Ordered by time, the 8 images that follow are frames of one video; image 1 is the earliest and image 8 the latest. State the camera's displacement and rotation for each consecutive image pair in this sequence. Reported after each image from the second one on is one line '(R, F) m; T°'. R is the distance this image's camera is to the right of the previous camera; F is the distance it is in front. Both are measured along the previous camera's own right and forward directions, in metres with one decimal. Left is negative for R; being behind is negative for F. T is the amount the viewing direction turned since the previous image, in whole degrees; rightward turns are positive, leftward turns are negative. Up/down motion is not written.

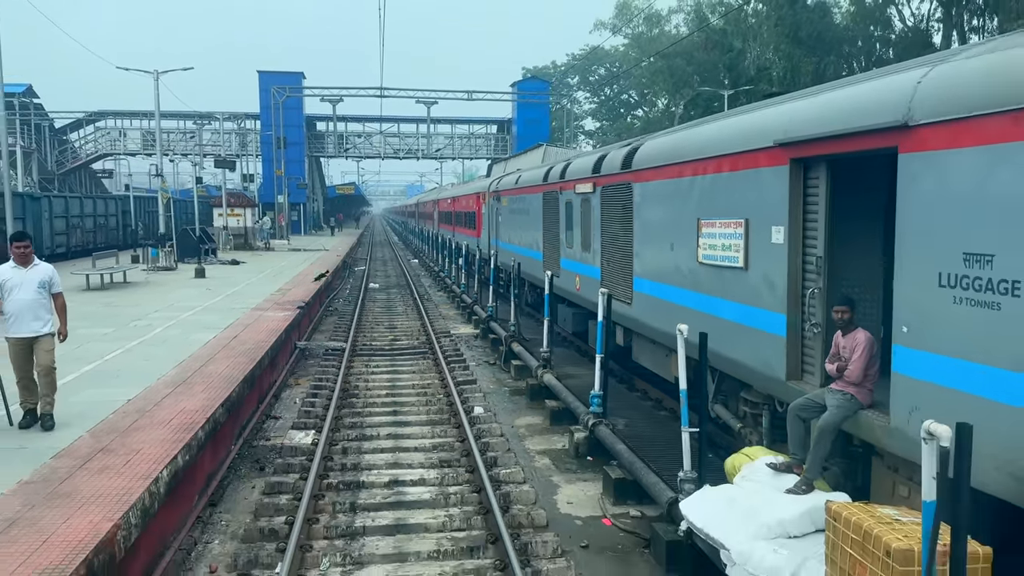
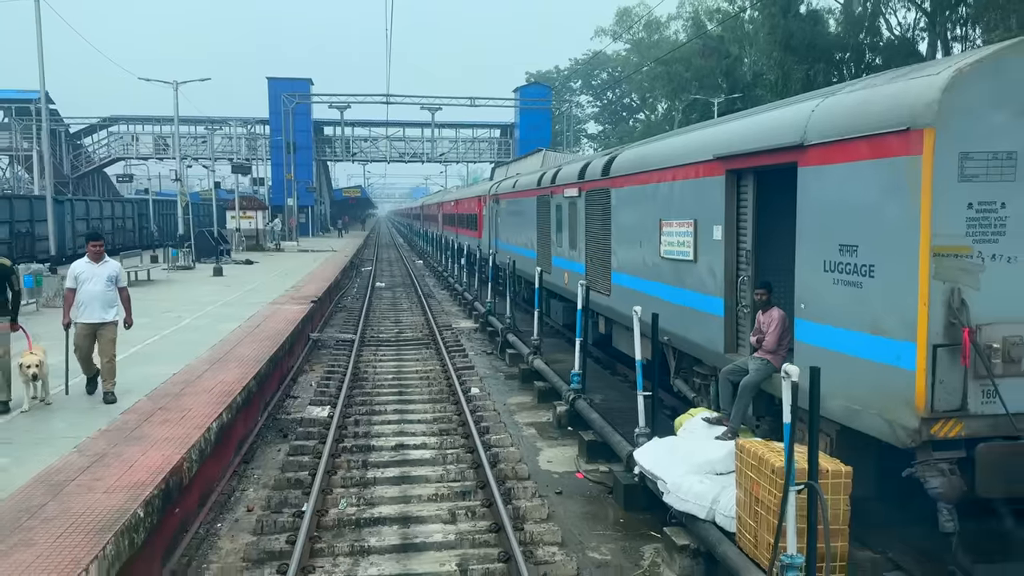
(+0.2, -1.1) m; 0°
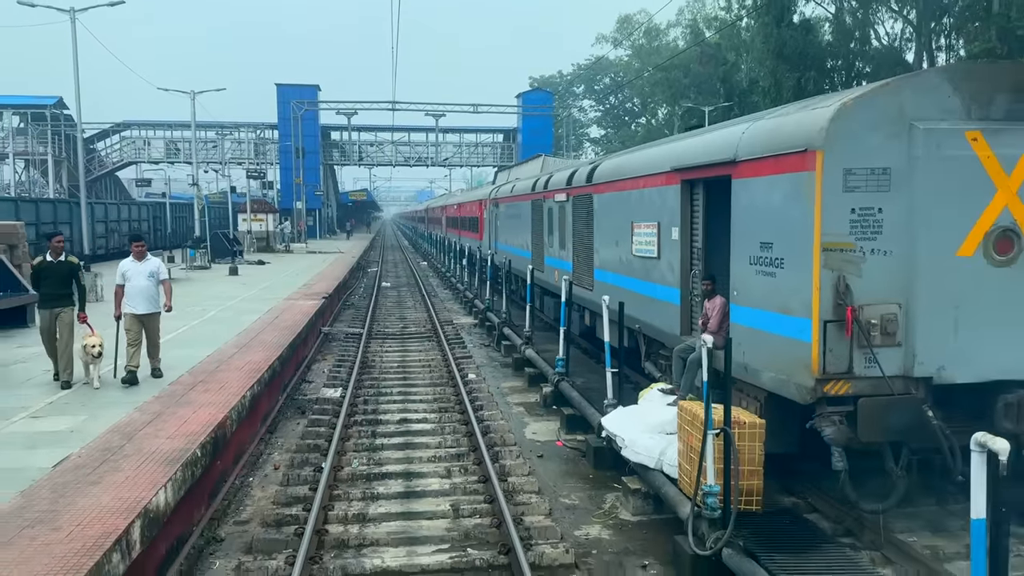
(+0.2, -1.1) m; 0°
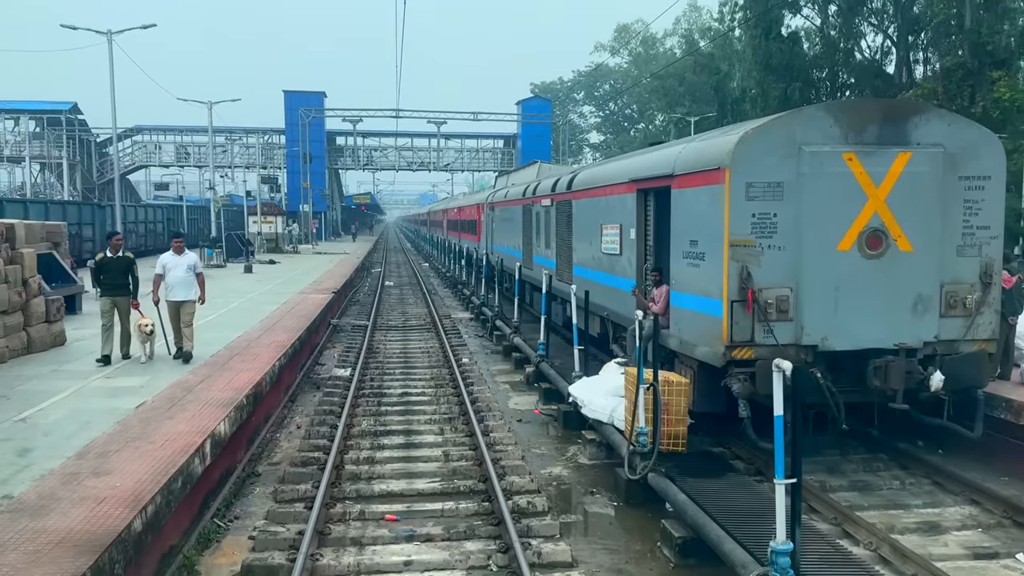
(+0.2, -1.5) m; 0°
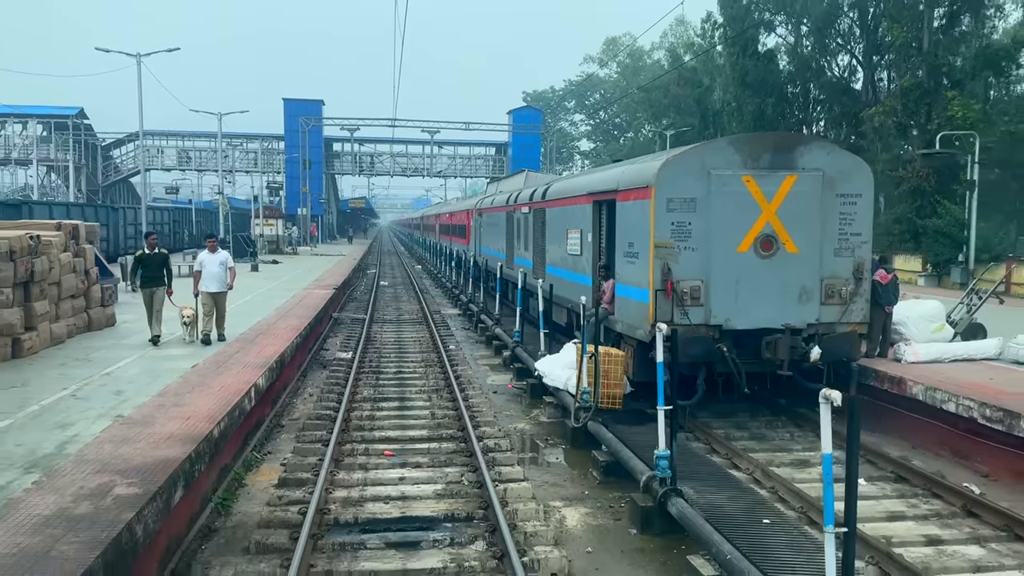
(+0.2, -1.9) m; 0°
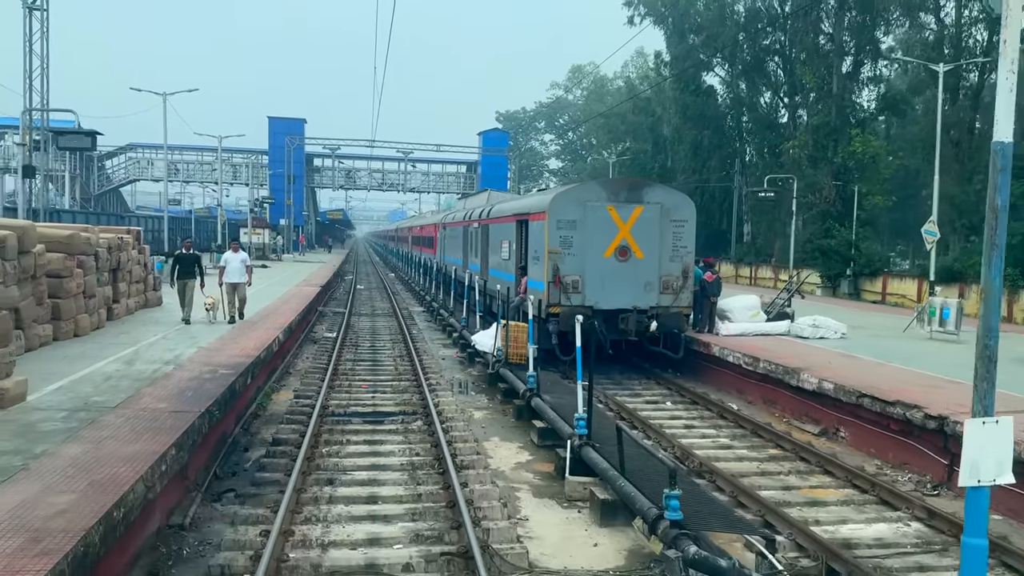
(+0.6, -4.3) m; +2°
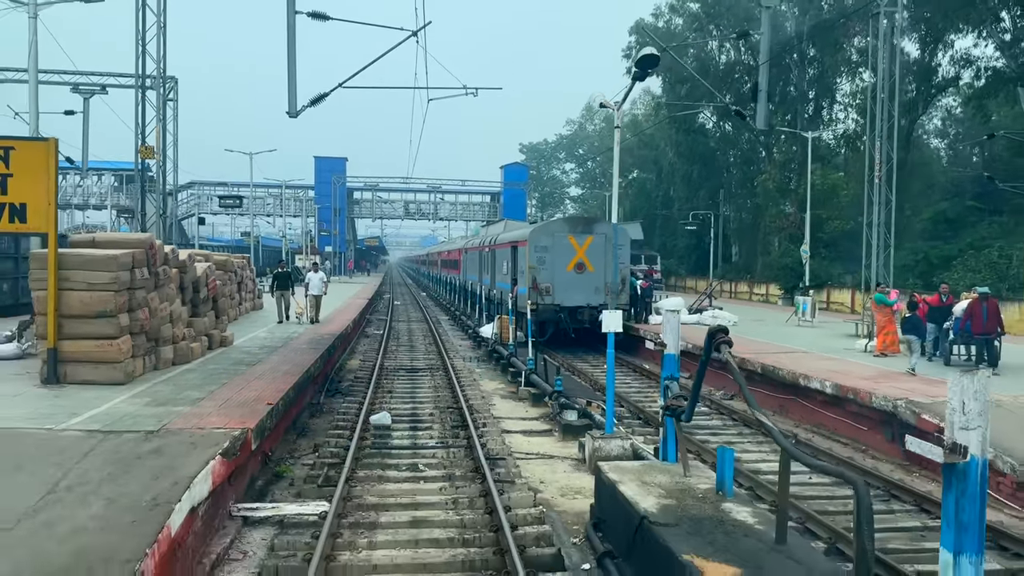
(+1.0, -6.3) m; -2°
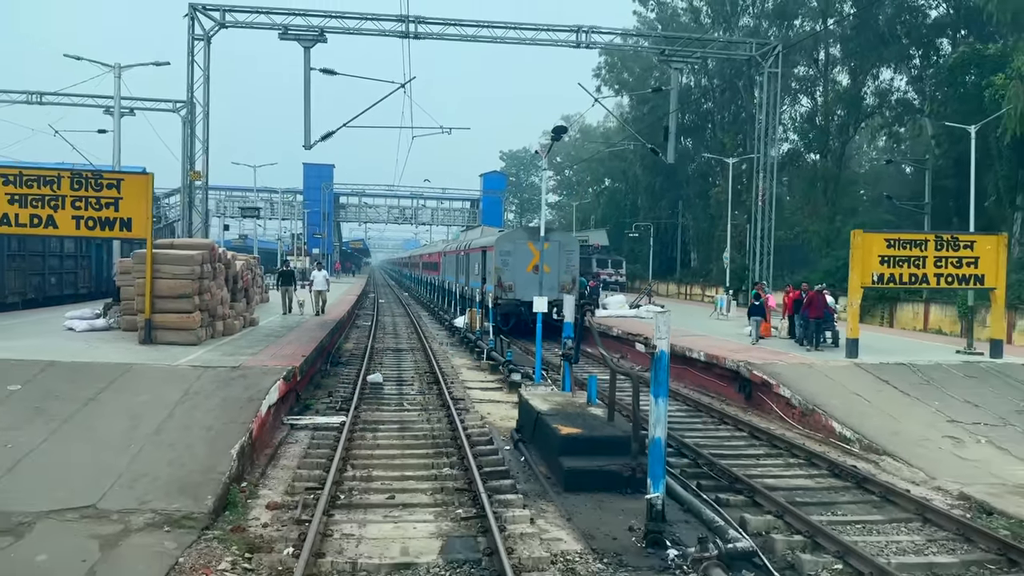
(+0.4, -4.0) m; +1°
